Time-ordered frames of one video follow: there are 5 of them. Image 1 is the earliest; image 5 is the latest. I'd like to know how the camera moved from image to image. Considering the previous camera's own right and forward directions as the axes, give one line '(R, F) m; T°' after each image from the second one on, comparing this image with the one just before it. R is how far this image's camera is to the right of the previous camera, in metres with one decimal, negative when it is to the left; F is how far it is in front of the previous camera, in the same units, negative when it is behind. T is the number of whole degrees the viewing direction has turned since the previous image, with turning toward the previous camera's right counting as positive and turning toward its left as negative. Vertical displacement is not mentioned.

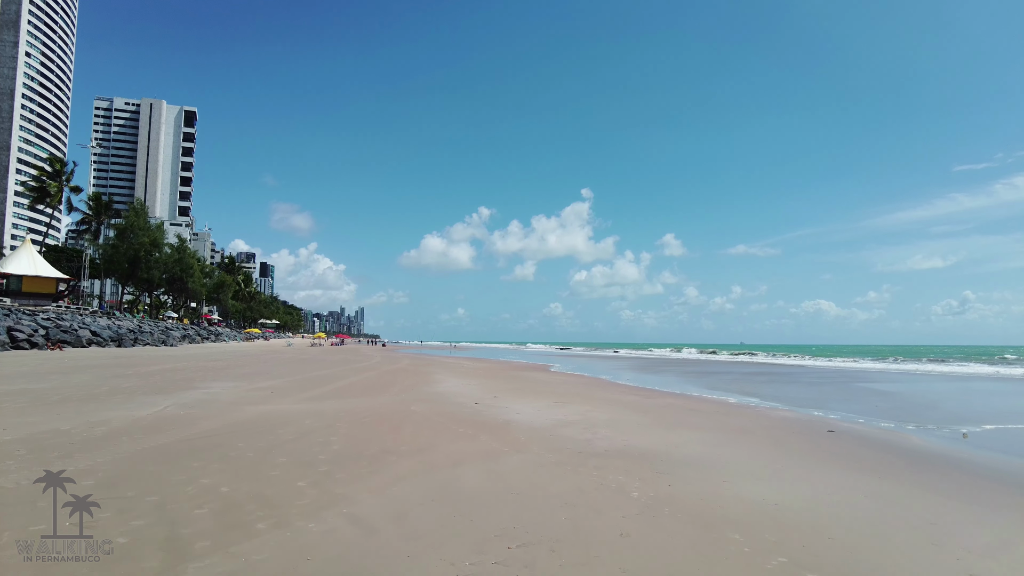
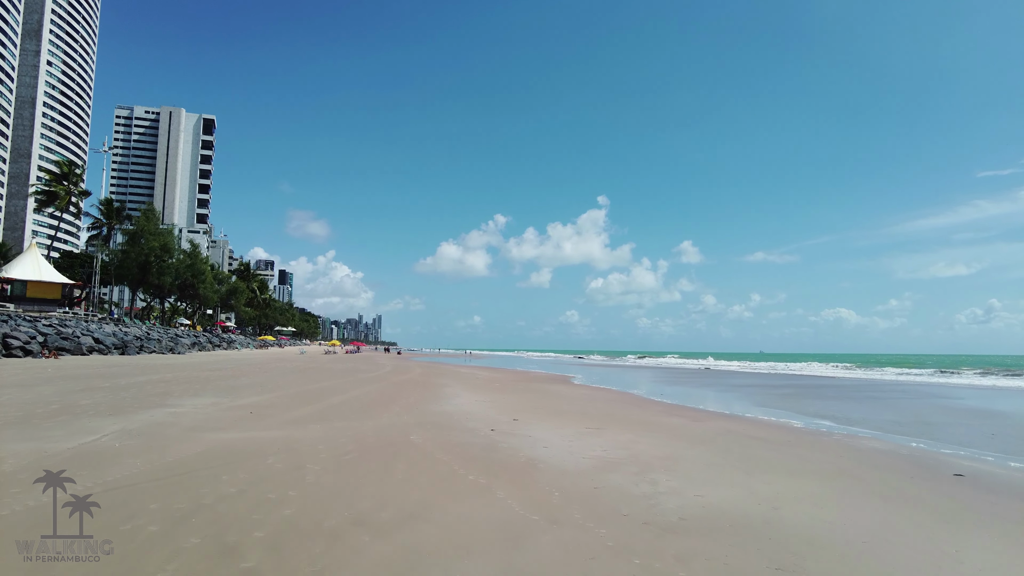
(-0.1, +1.4) m; -1°
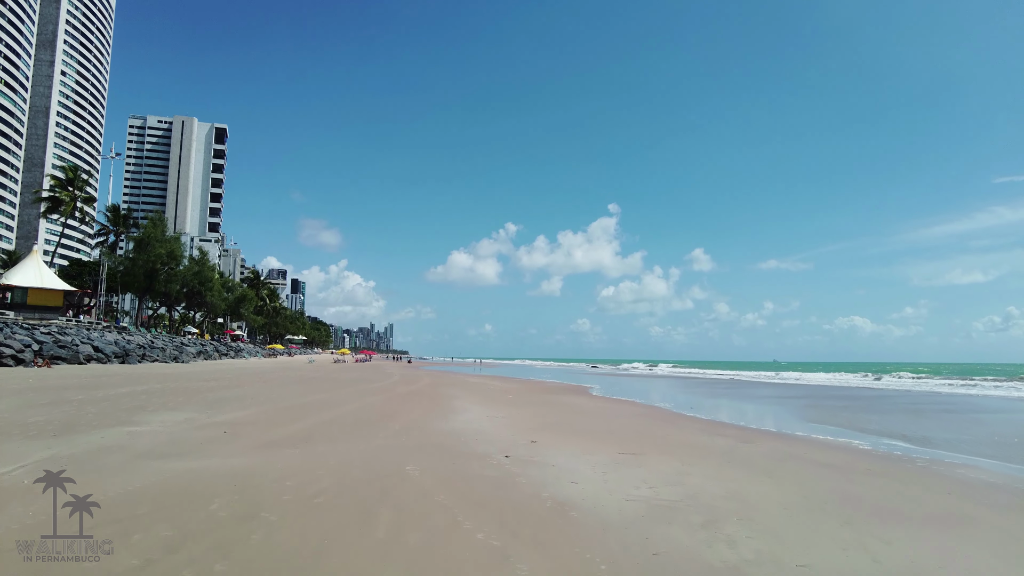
(-0.1, +1.1) m; -1°
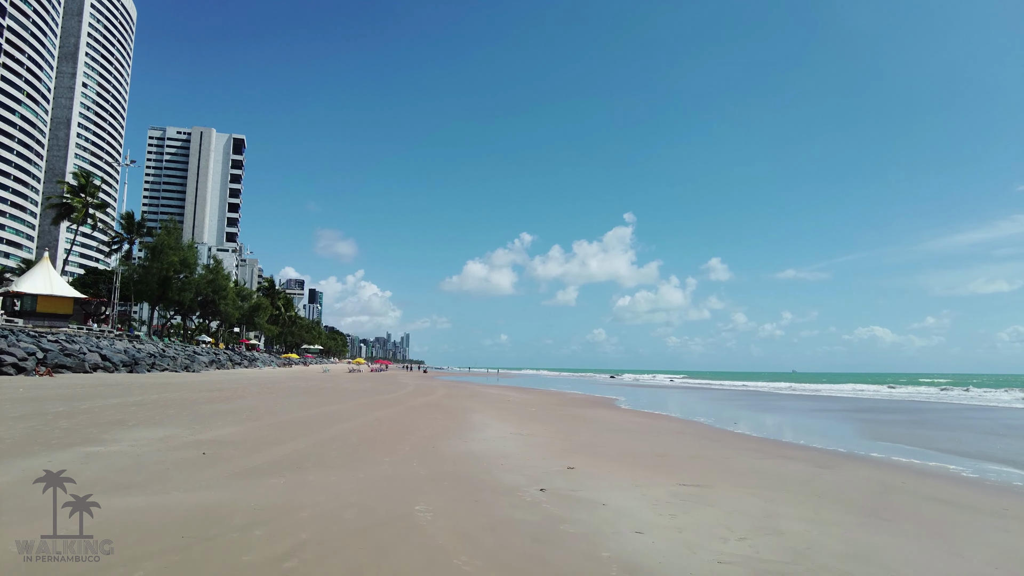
(-0.1, +1.0) m; -1°
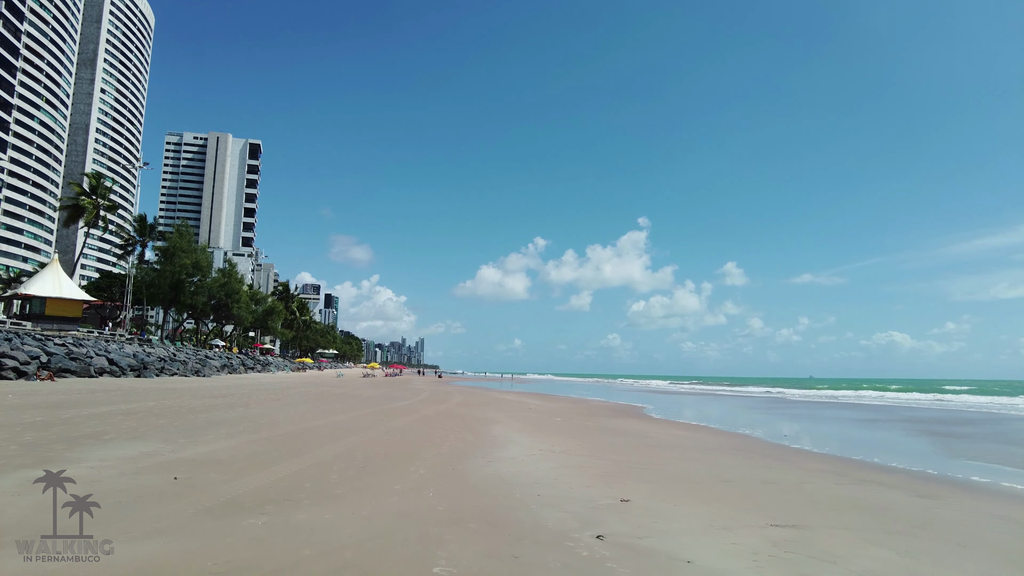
(-0.2, +1.0) m; -1°
